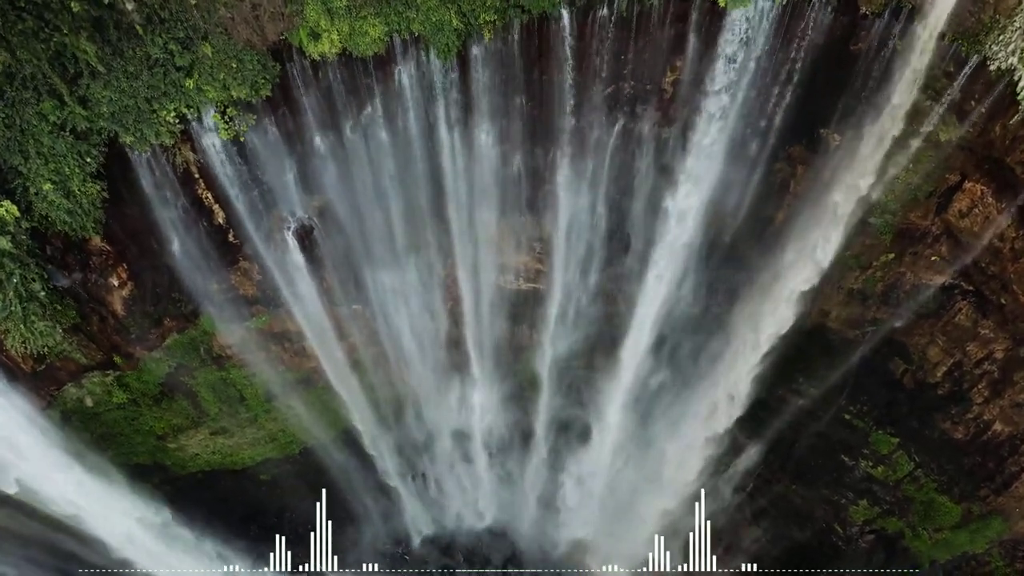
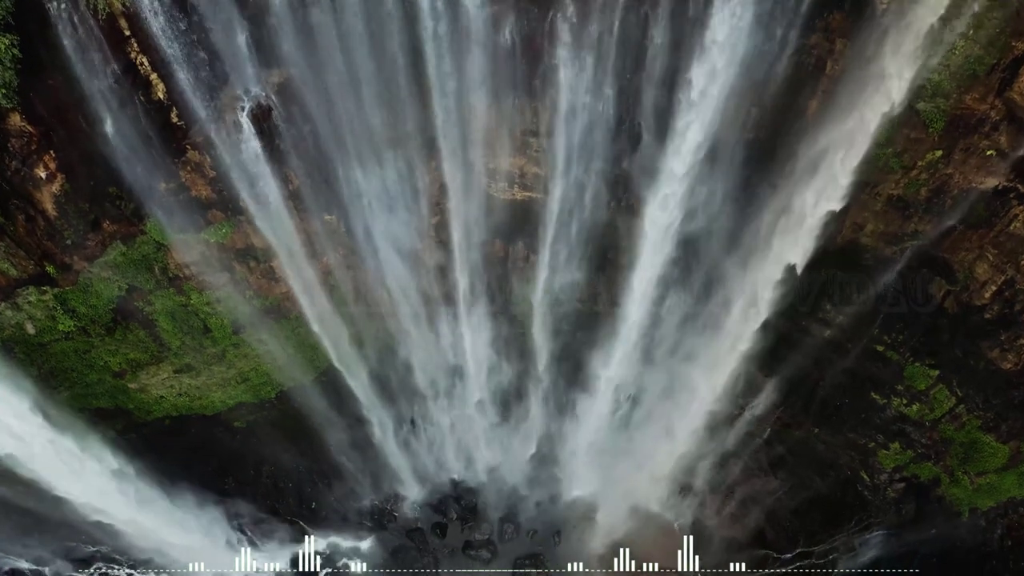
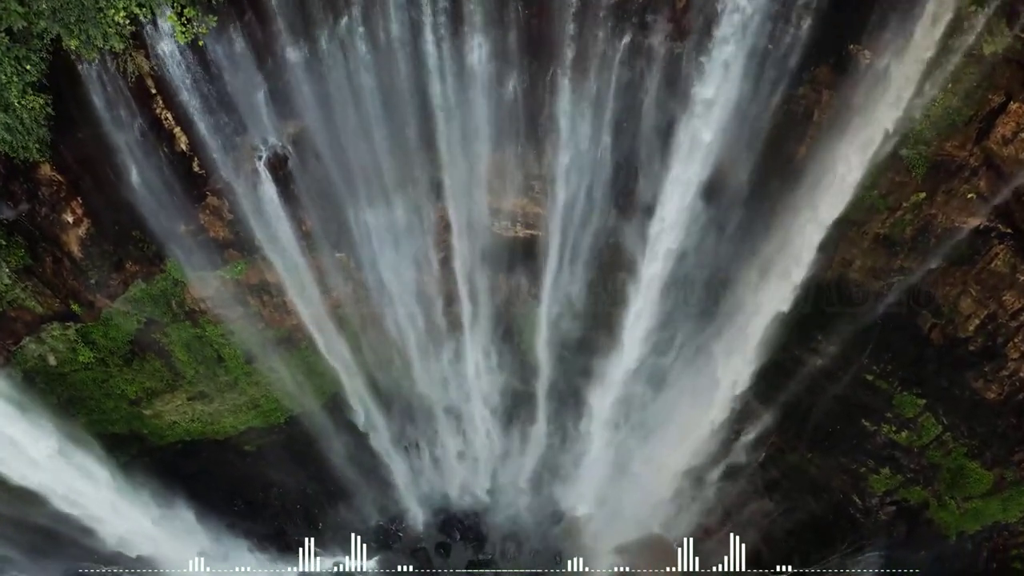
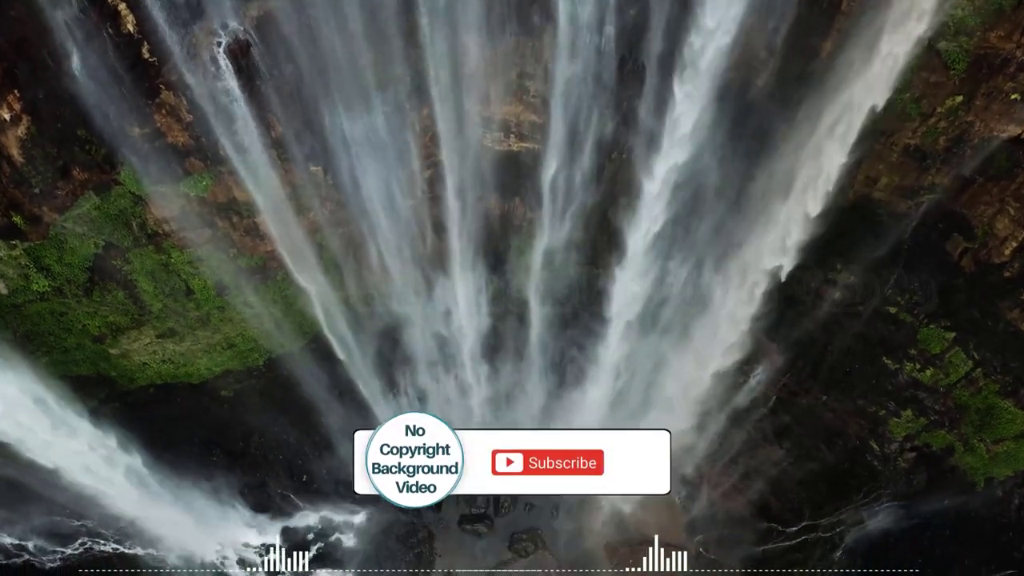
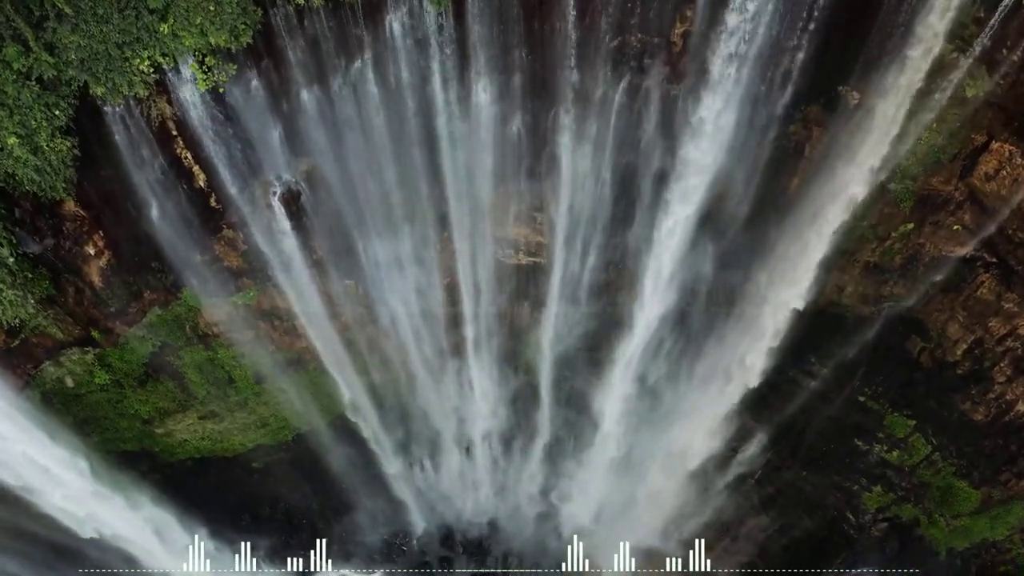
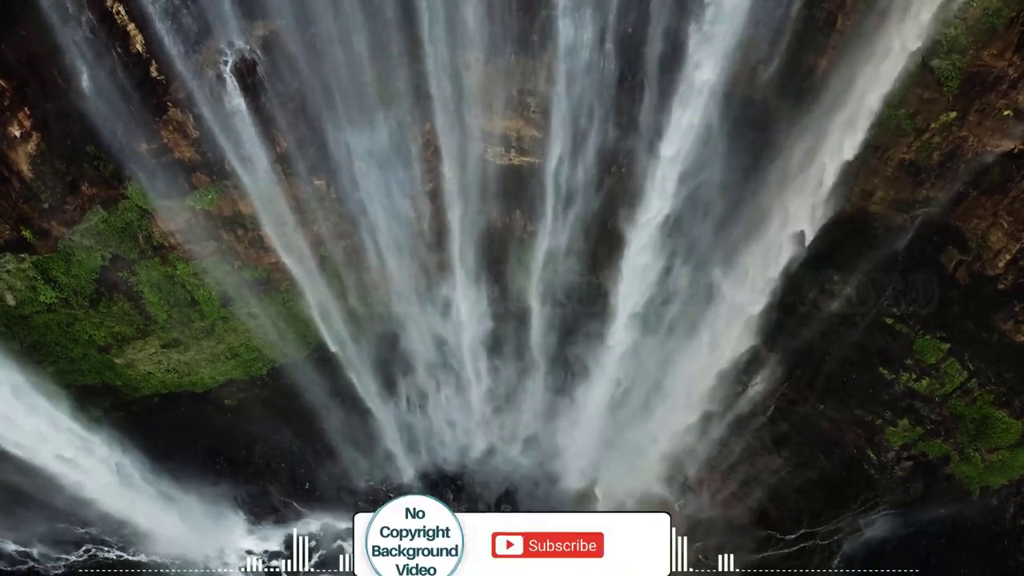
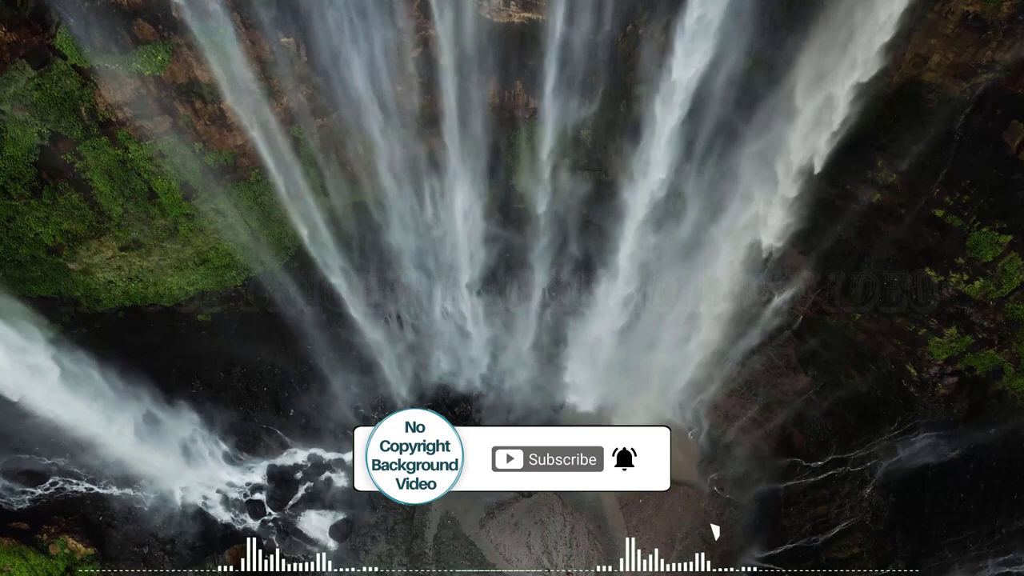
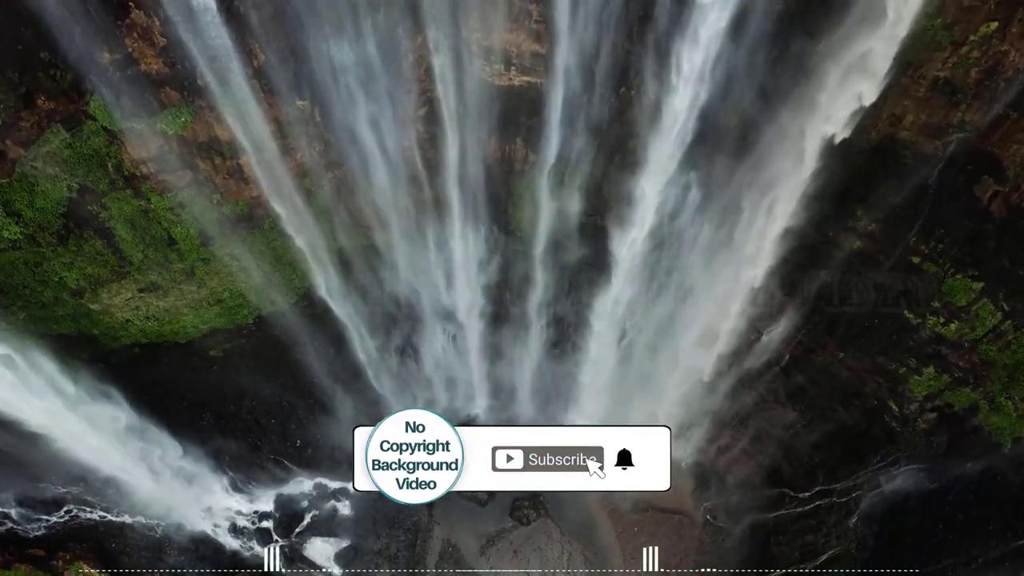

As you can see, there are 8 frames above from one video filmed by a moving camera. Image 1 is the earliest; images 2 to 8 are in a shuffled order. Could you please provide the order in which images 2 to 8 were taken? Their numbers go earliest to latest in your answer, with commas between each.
5, 3, 2, 6, 4, 8, 7
